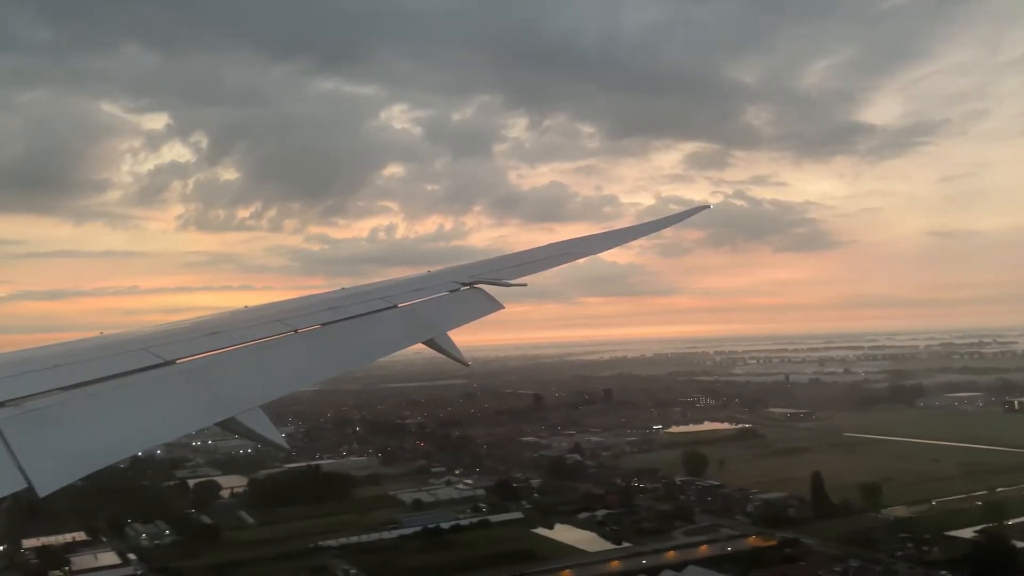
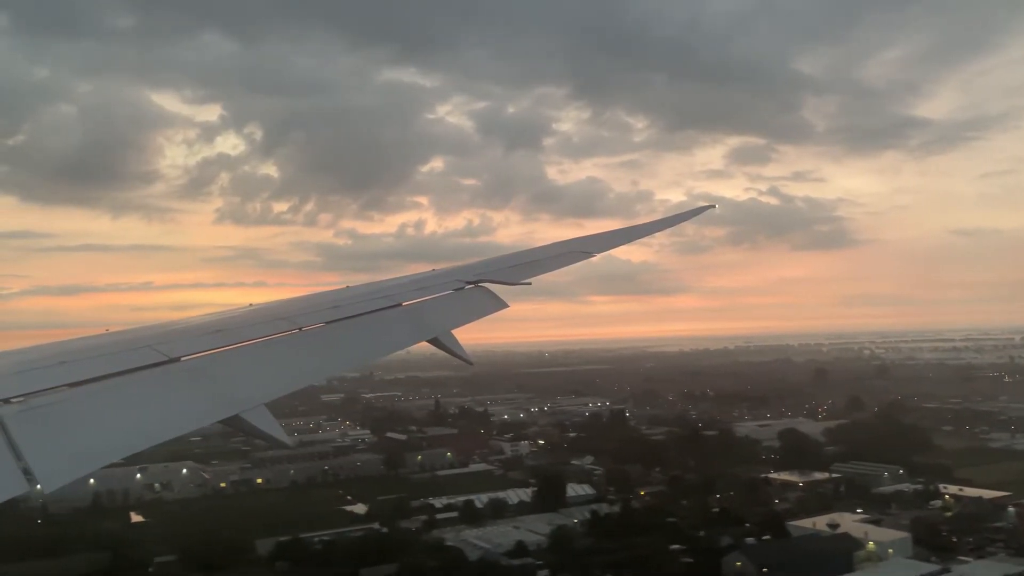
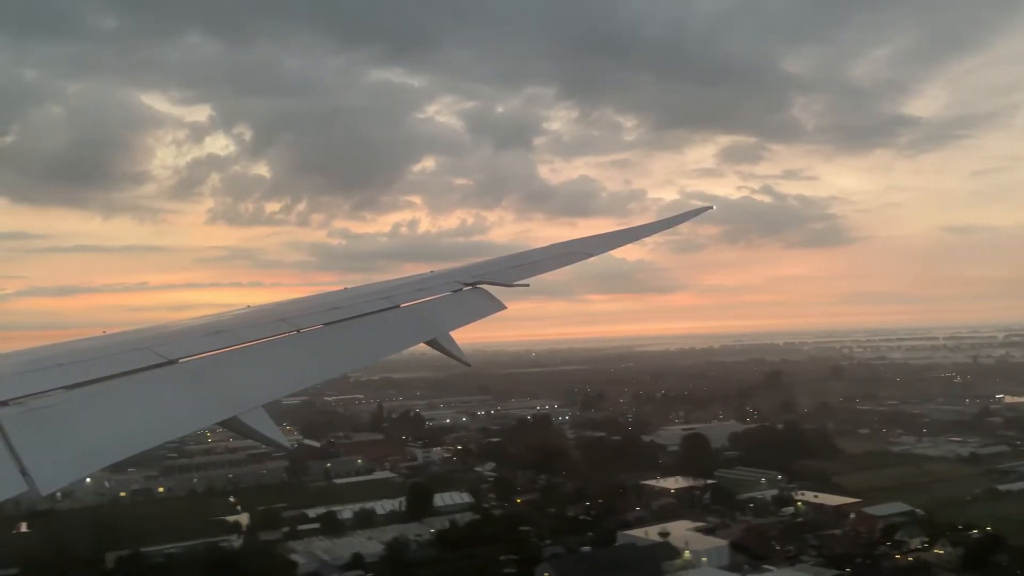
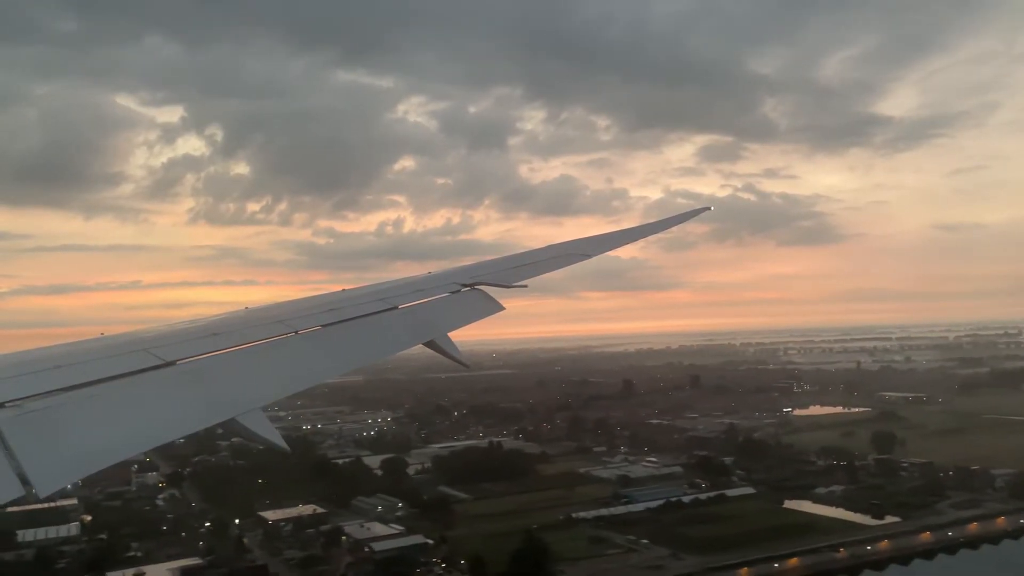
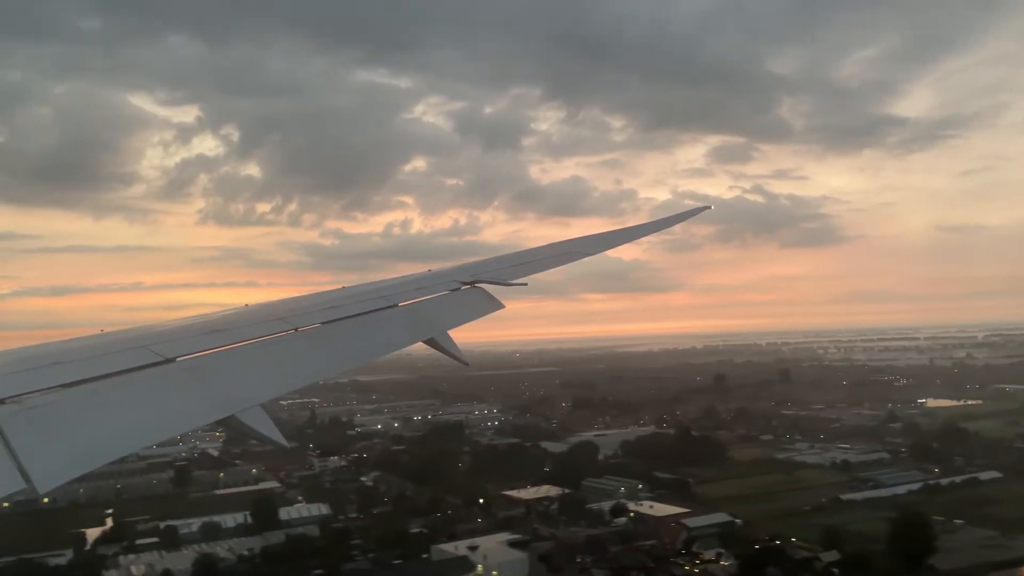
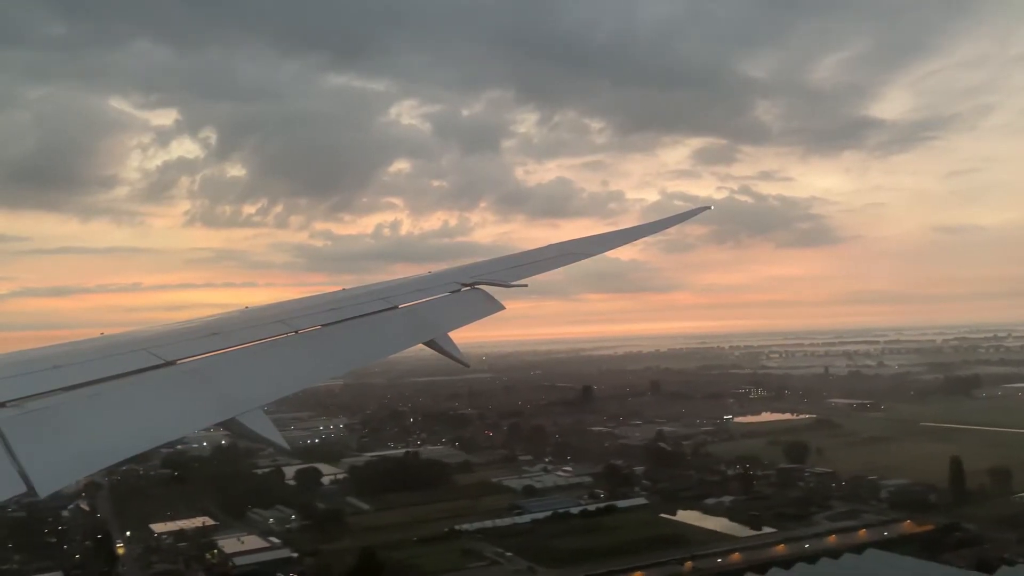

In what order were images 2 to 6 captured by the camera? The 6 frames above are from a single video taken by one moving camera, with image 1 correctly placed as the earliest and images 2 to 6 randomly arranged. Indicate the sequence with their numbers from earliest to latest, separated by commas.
6, 4, 5, 3, 2
